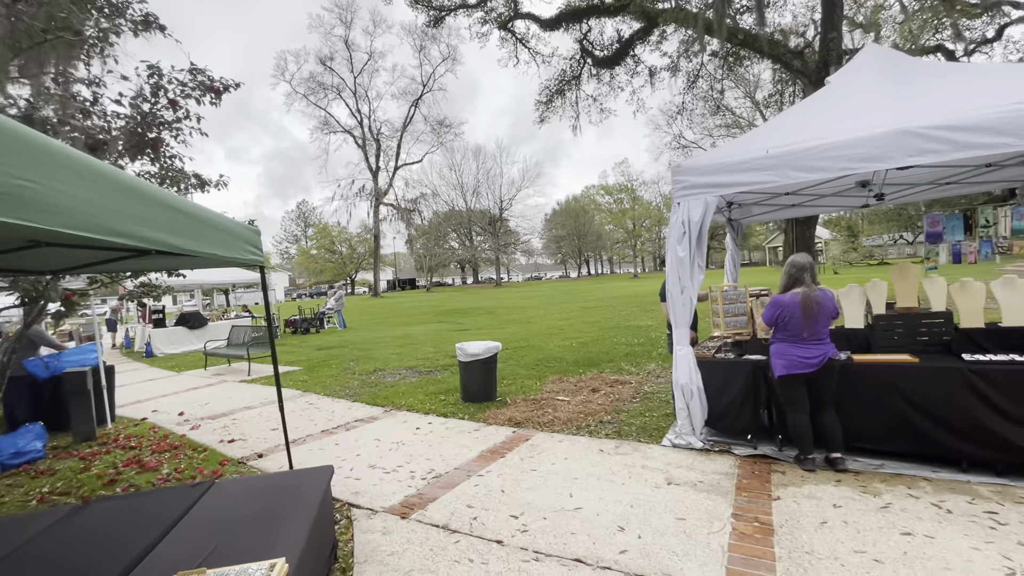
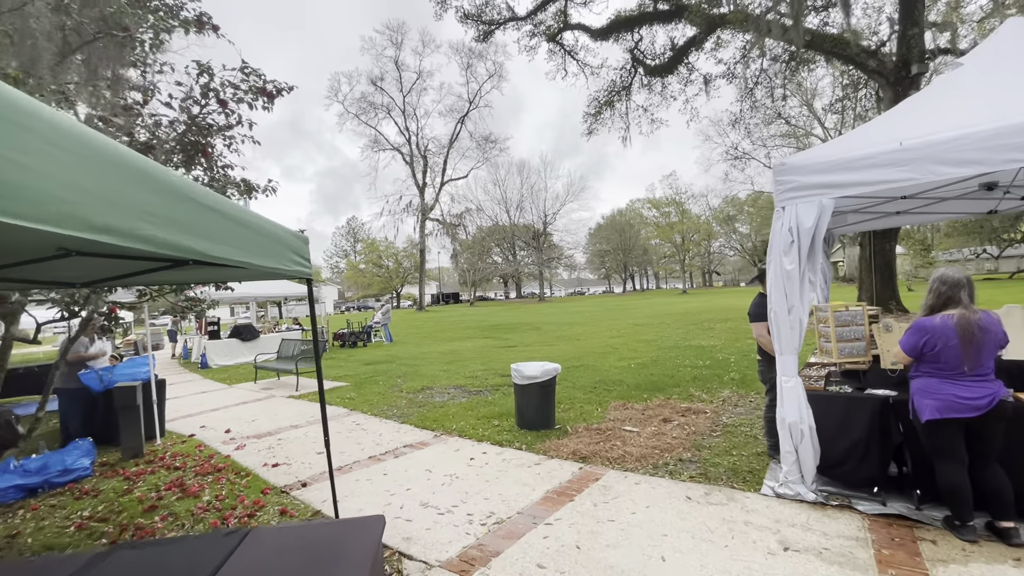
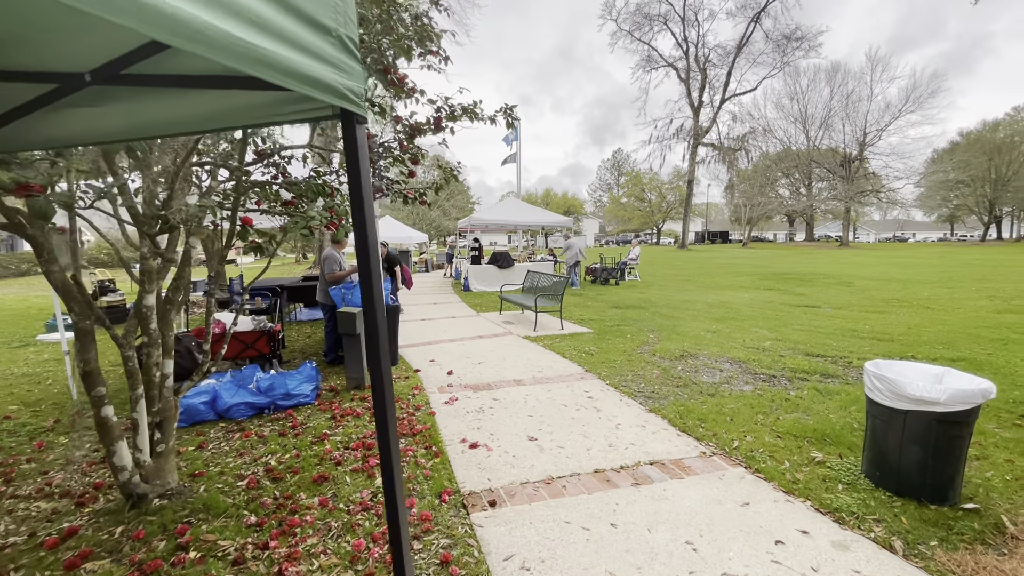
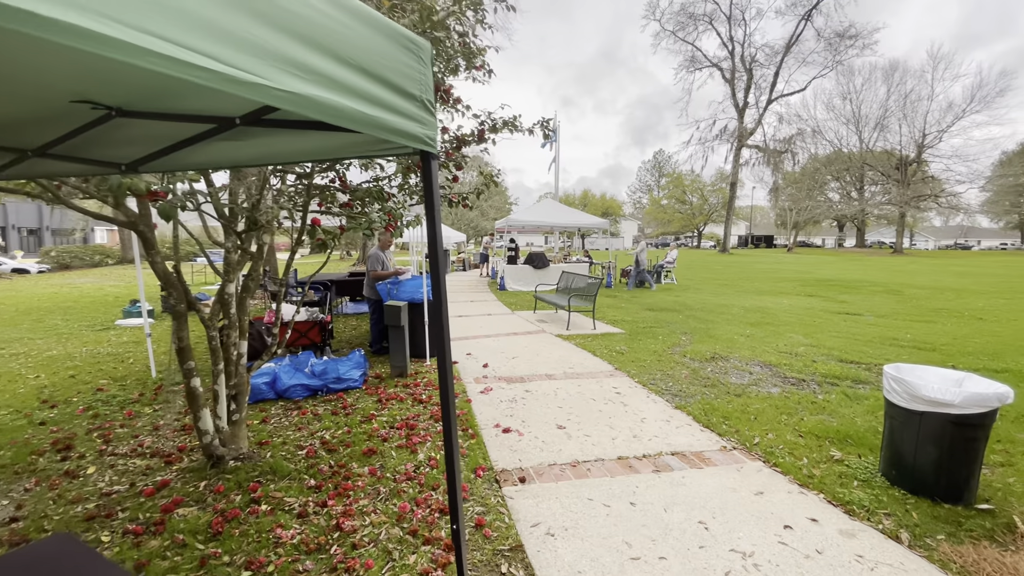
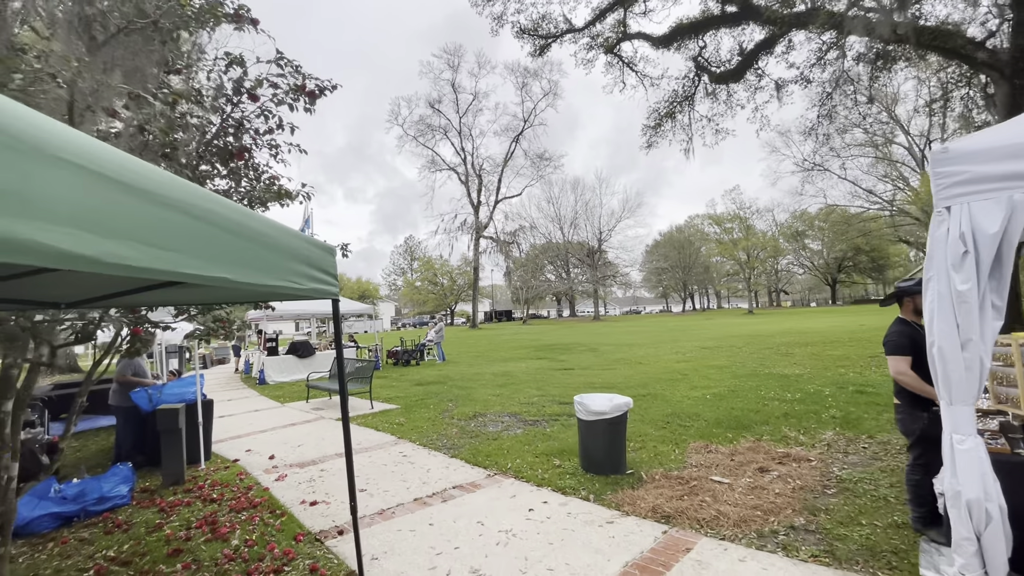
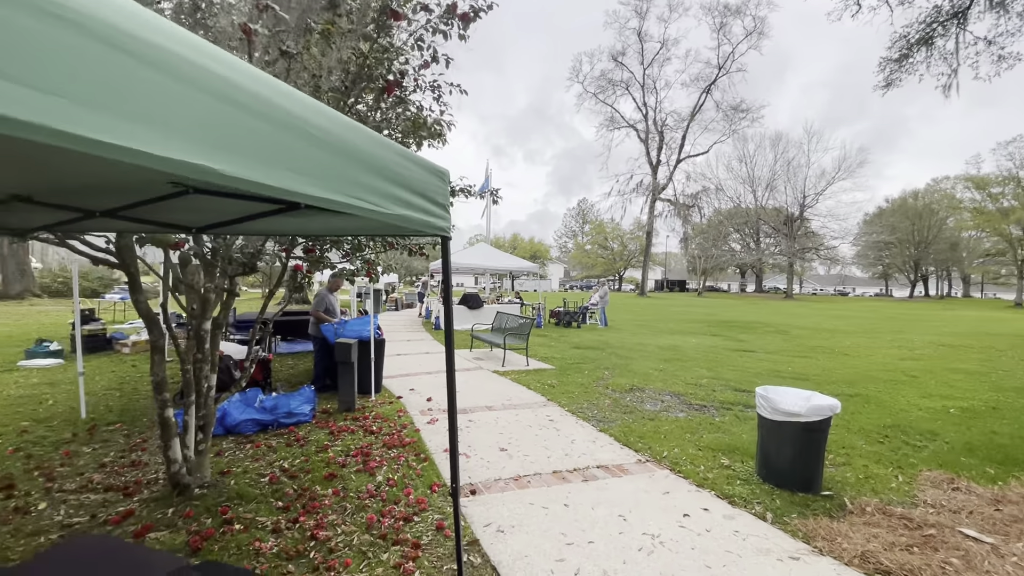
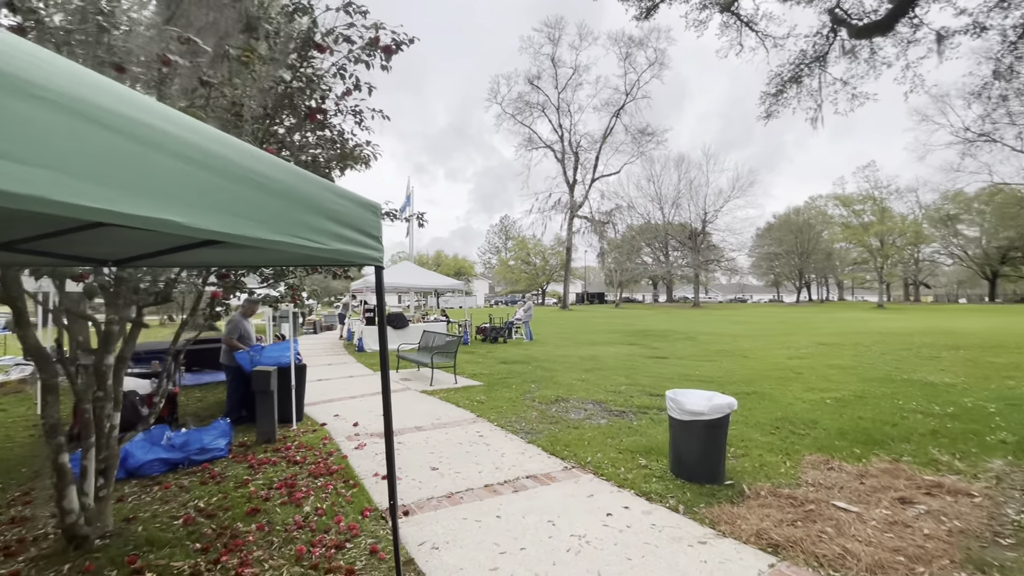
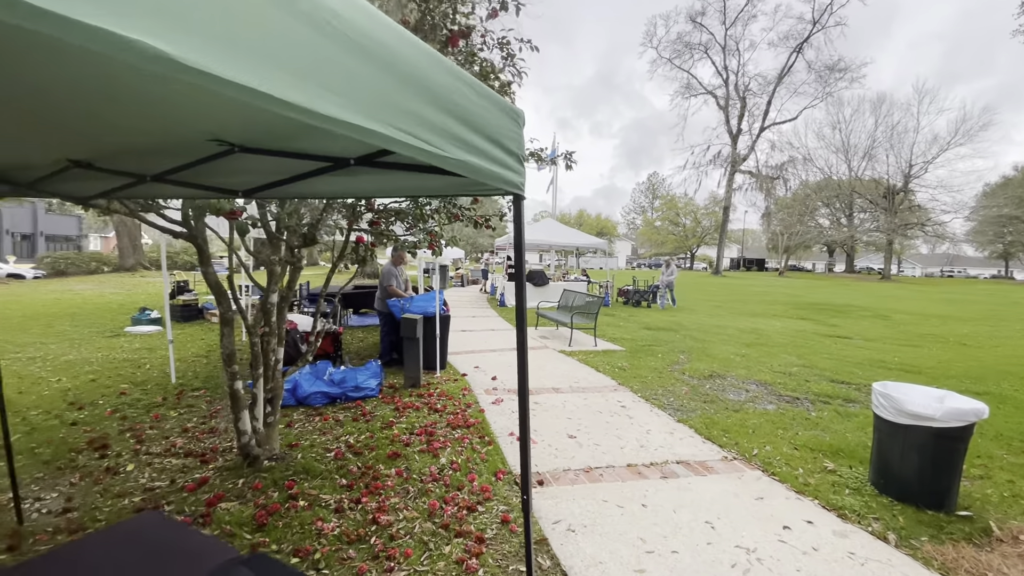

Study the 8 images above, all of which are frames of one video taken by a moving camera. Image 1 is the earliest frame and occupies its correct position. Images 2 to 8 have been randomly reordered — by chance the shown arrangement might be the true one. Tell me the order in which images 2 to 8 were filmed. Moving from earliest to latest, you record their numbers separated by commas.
2, 5, 7, 6, 8, 4, 3
